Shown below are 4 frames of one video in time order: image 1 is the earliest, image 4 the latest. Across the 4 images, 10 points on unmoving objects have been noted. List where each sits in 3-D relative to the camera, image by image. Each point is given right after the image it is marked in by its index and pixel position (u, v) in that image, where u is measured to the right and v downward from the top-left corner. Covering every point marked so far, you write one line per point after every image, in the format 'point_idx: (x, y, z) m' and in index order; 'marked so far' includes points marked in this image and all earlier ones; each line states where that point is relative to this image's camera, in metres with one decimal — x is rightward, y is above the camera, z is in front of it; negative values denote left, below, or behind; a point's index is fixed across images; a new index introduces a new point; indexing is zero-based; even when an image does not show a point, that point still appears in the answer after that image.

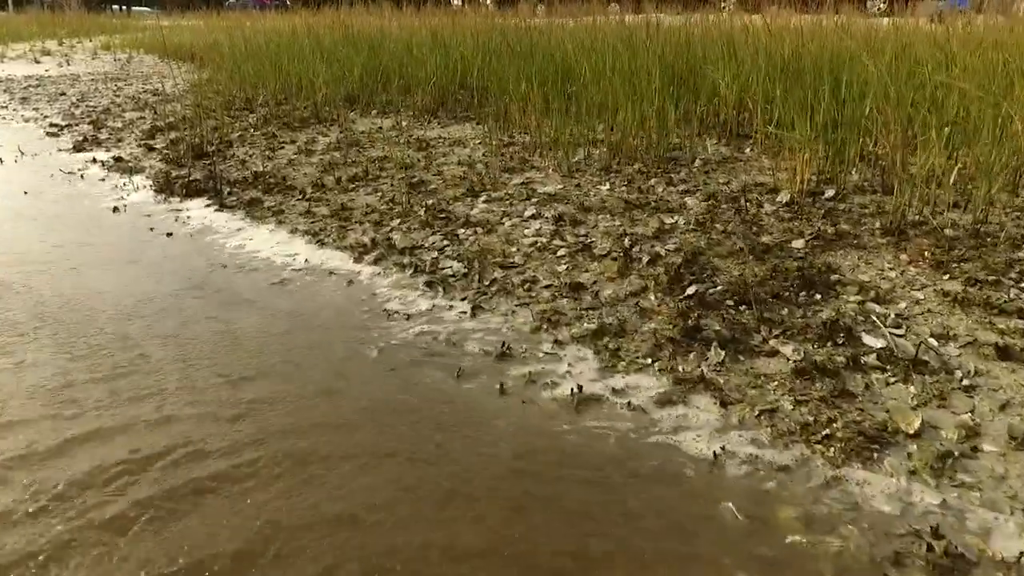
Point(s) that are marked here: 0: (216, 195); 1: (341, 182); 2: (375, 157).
0: (-1.9, +0.6, +4.3) m
1: (-1.1, +0.7, +4.6) m
2: (-1.0, +1.0, +5.2) m
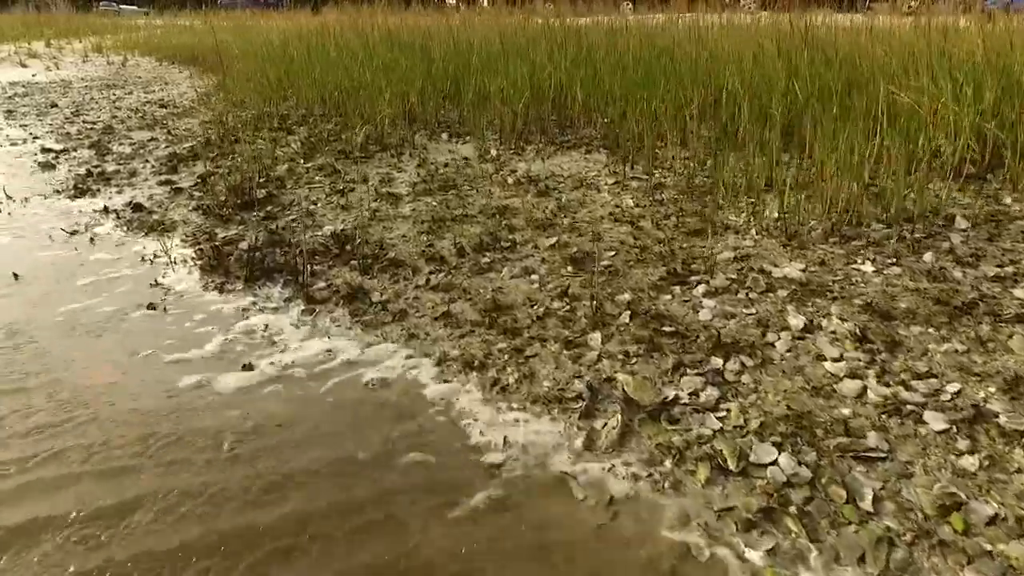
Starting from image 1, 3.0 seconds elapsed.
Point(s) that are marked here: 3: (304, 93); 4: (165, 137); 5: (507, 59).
0: (-0.9, 0.0, +3.0) m
1: (-0.2, +0.2, +3.2) m
2: (-0.1, +0.5, +3.8) m
3: (-2.2, +2.1, +7.4) m
4: (-3.3, +1.5, +6.6) m
5: (0.0, +2.3, +6.9) m
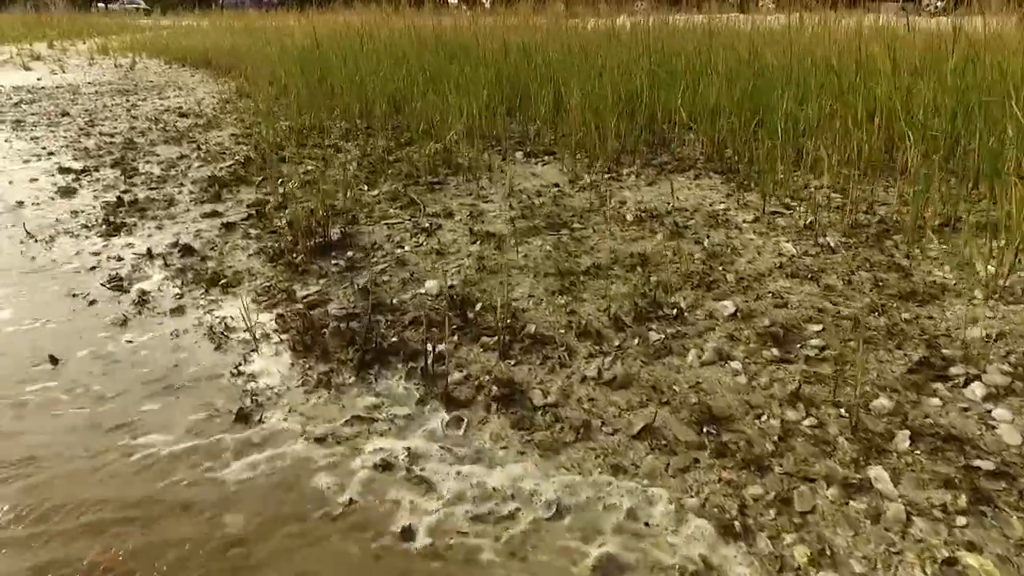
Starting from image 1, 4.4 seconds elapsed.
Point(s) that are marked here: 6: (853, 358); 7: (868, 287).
0: (-0.3, -0.3, +2.3) m
1: (+0.4, -0.1, +2.5) m
2: (+0.5, +0.2, +3.2) m
3: (-1.6, +1.8, +6.7) m
4: (-2.7, +1.2, +5.9) m
5: (+0.6, +2.0, +6.2) m
6: (+1.1, -0.2, +2.2) m
7: (+1.4, 0.0, +2.7) m
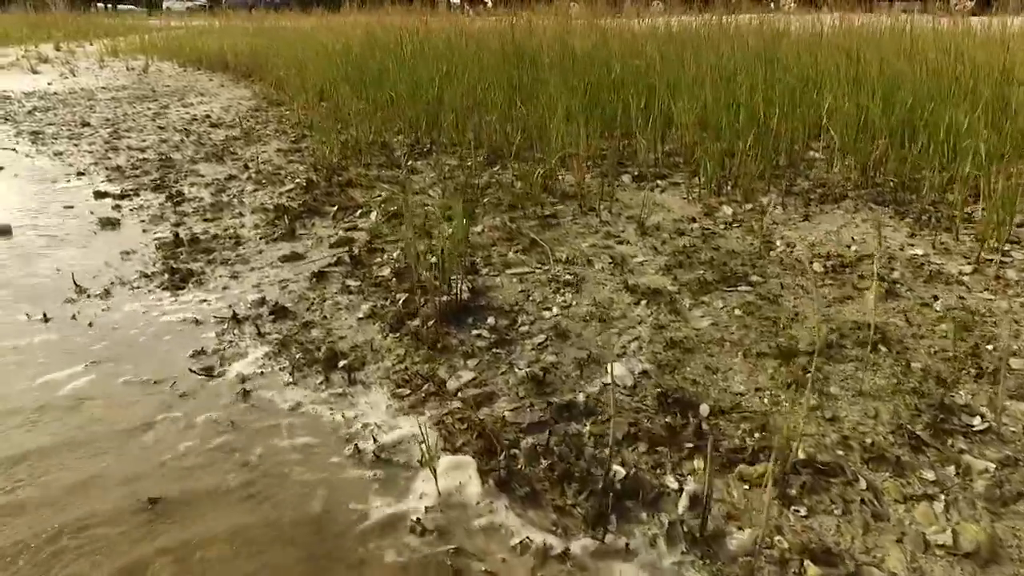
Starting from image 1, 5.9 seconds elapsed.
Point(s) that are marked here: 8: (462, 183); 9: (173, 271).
0: (+0.4, -0.6, +1.6) m
1: (+1.1, -0.4, +1.9) m
2: (+1.2, -0.1, +2.5) m
3: (-0.9, +1.5, +6.0) m
4: (-2.0, +0.9, +5.3) m
5: (+1.3, +1.7, +5.5) m
6: (+1.8, -0.5, +1.6) m
7: (+2.1, -0.3, +2.1) m
8: (-0.3, +0.7, +4.4) m
9: (-1.6, +0.1, +3.3) m
